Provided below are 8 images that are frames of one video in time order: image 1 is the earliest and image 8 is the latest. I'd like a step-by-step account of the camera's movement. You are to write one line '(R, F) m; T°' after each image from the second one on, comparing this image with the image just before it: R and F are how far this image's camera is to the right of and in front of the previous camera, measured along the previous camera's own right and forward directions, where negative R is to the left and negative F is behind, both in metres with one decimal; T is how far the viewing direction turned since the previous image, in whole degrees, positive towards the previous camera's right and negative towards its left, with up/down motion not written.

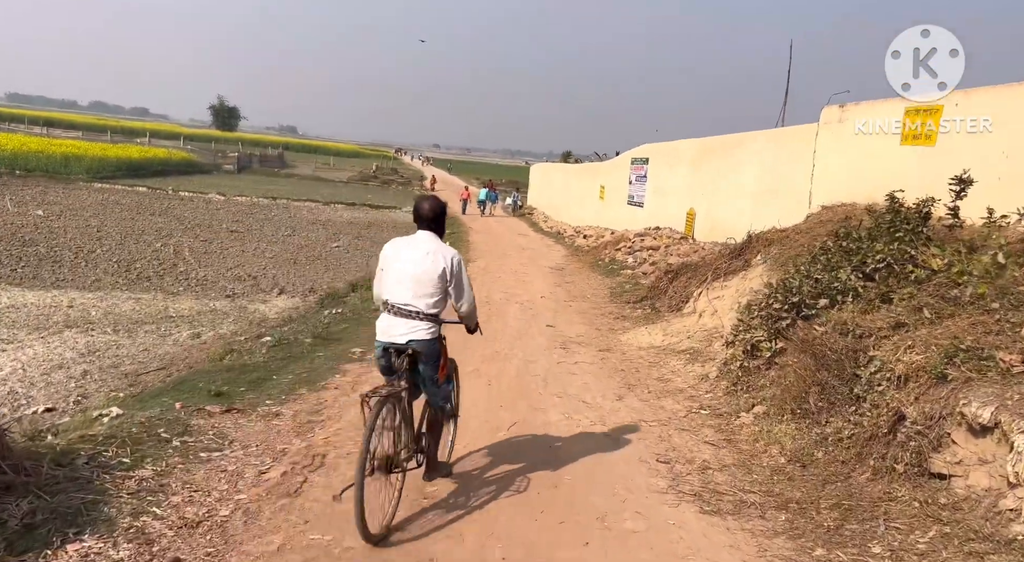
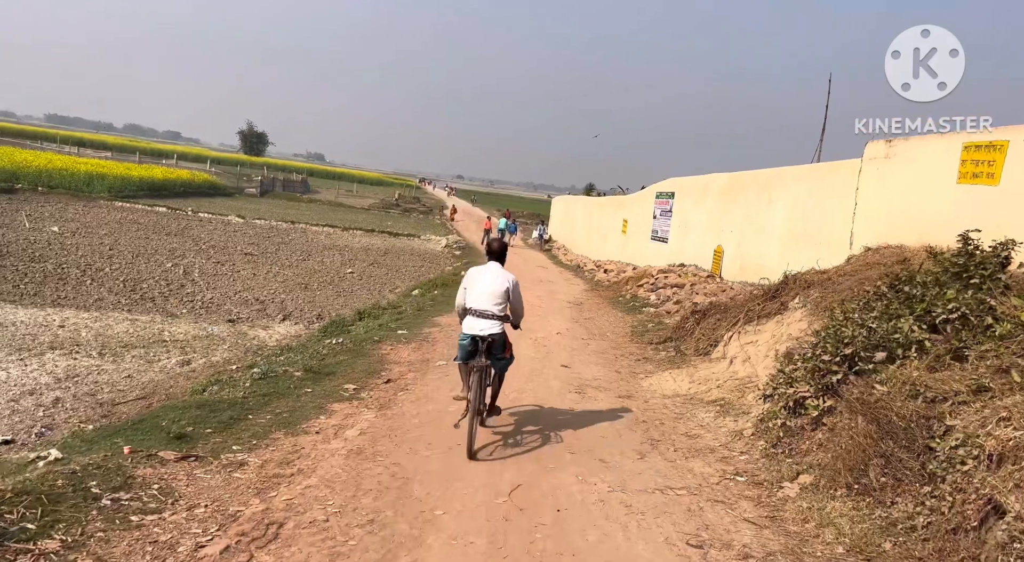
(+0.1, +0.8) m; -1°
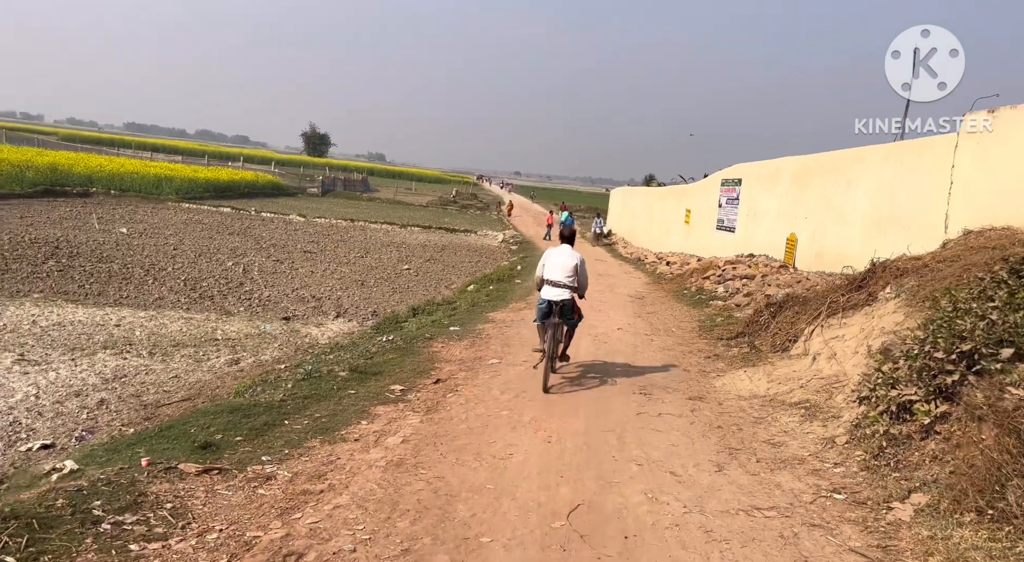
(0.0, +0.6) m; -4°
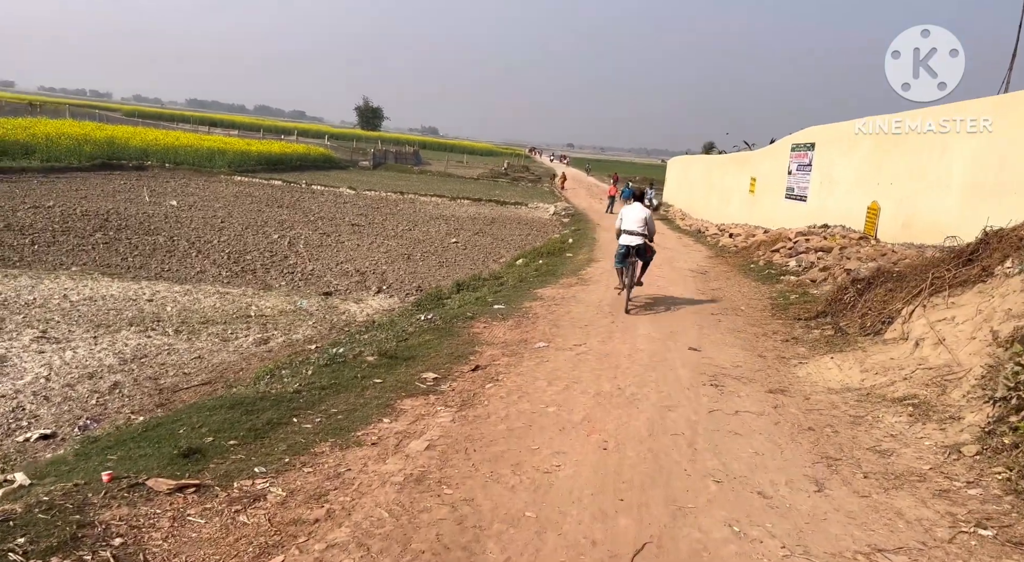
(0.0, +0.9) m; -4°
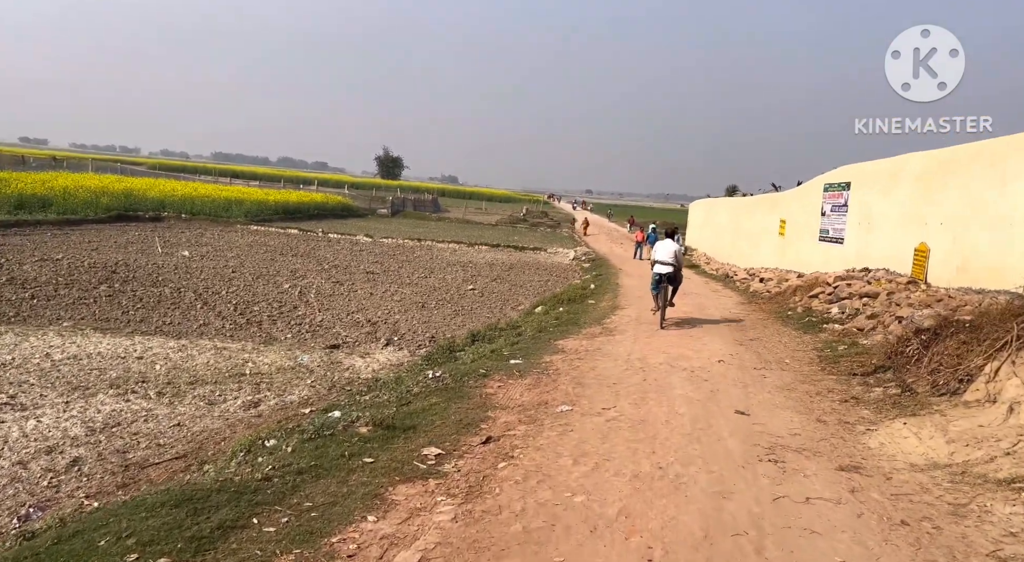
(0.0, +0.9) m; -1°
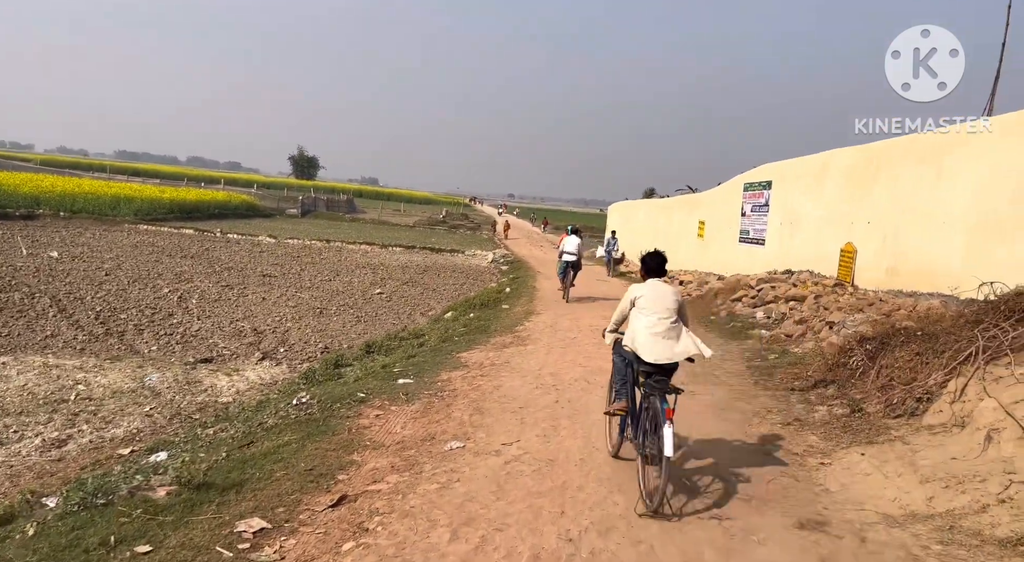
(+0.3, +1.4) m; +6°
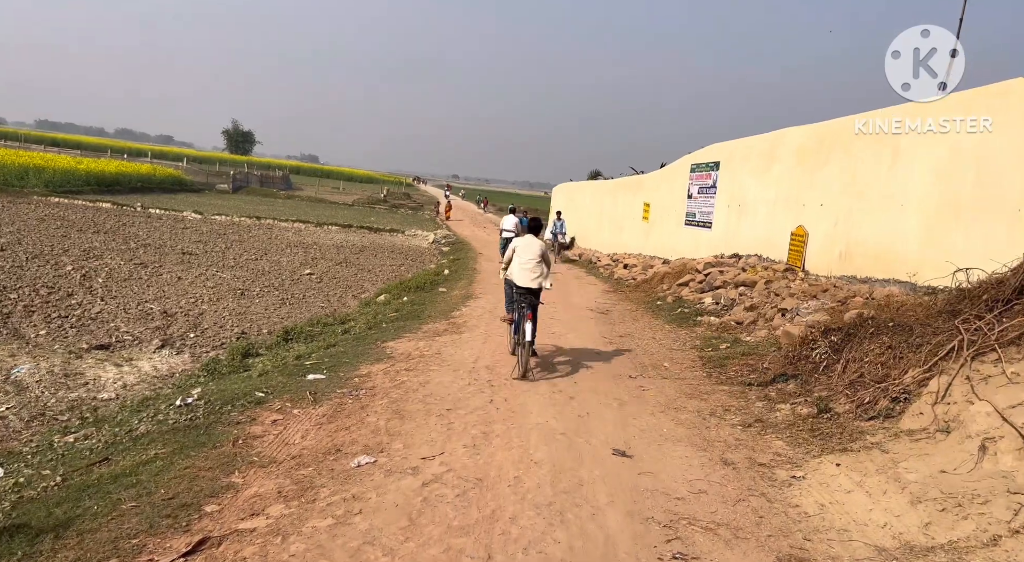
(+0.1, +0.9) m; +4°
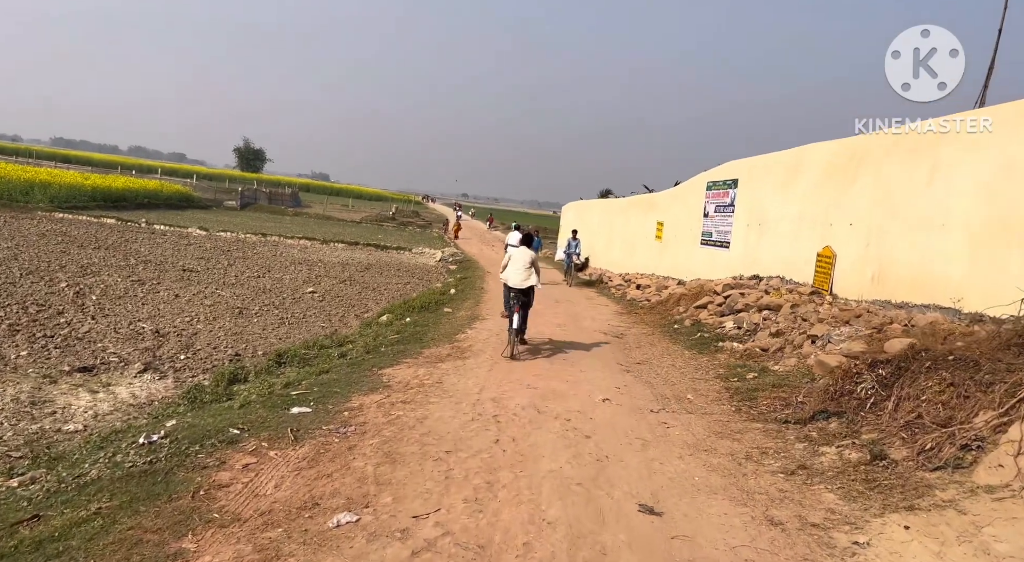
(0.0, +0.7) m; -1°
